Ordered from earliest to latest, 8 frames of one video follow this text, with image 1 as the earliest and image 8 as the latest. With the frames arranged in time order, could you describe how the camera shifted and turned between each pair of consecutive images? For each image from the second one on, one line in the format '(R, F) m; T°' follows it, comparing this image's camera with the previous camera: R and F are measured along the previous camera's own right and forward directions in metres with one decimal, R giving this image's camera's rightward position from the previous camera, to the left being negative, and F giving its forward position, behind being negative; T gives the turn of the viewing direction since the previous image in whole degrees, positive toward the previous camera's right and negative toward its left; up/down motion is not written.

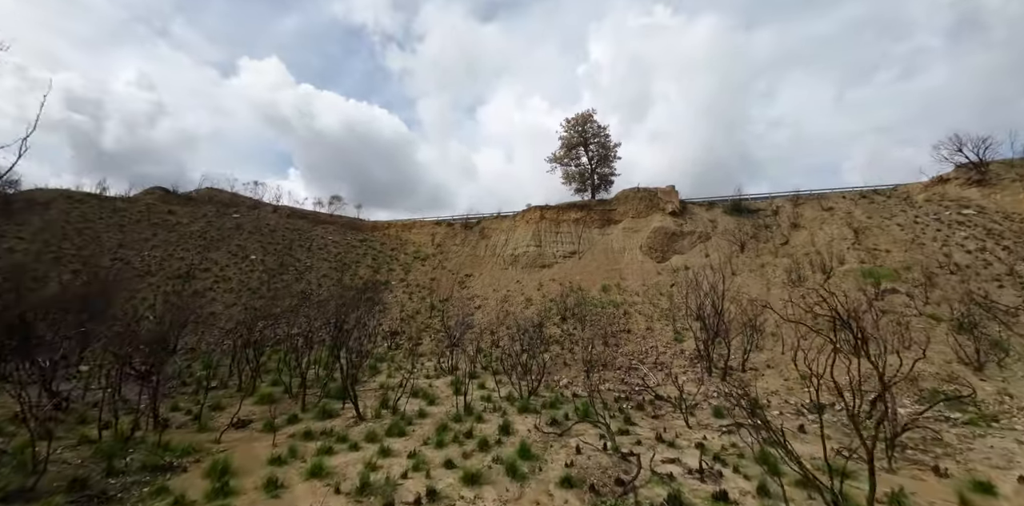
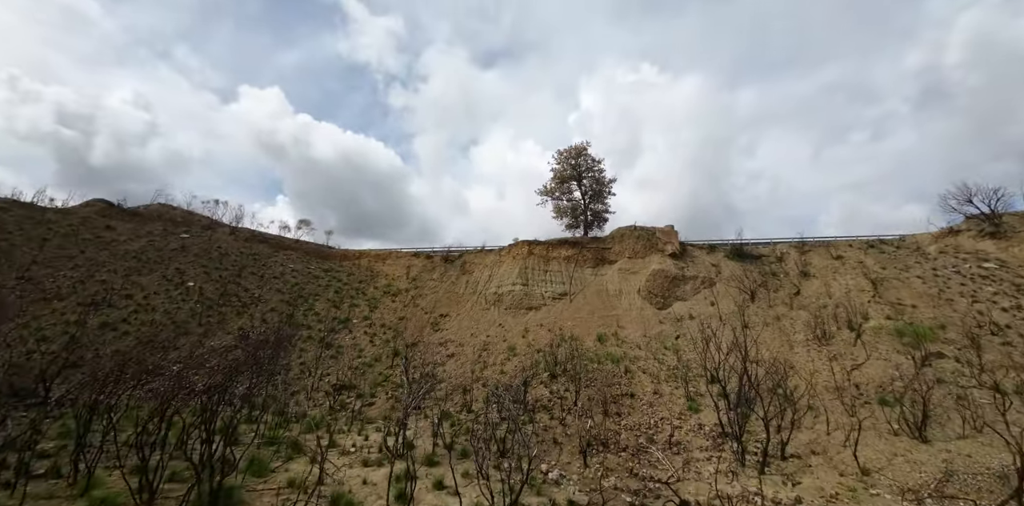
(+0.1, +4.8) m; +2°
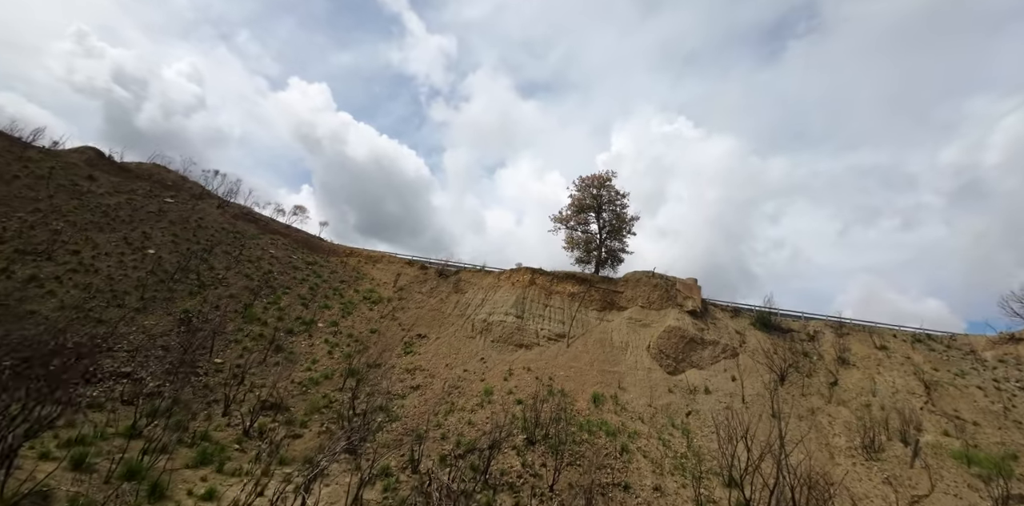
(+0.6, +4.3) m; -2°
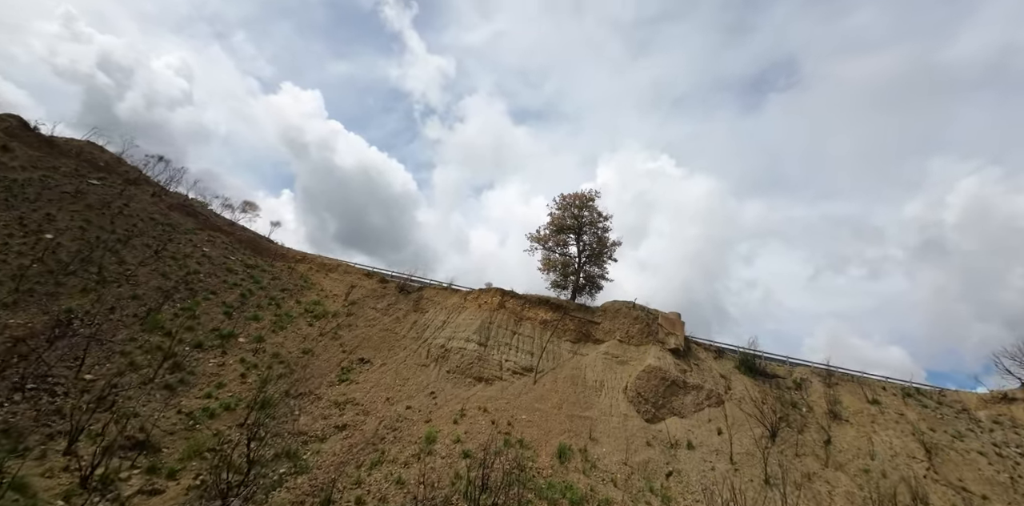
(+0.6, +3.7) m; +3°
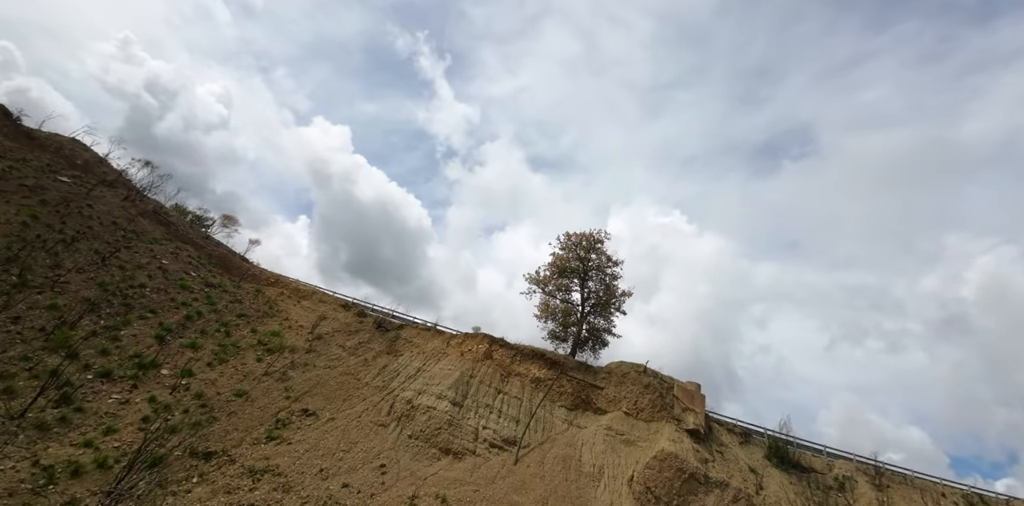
(+0.8, +4.5) m; -1°
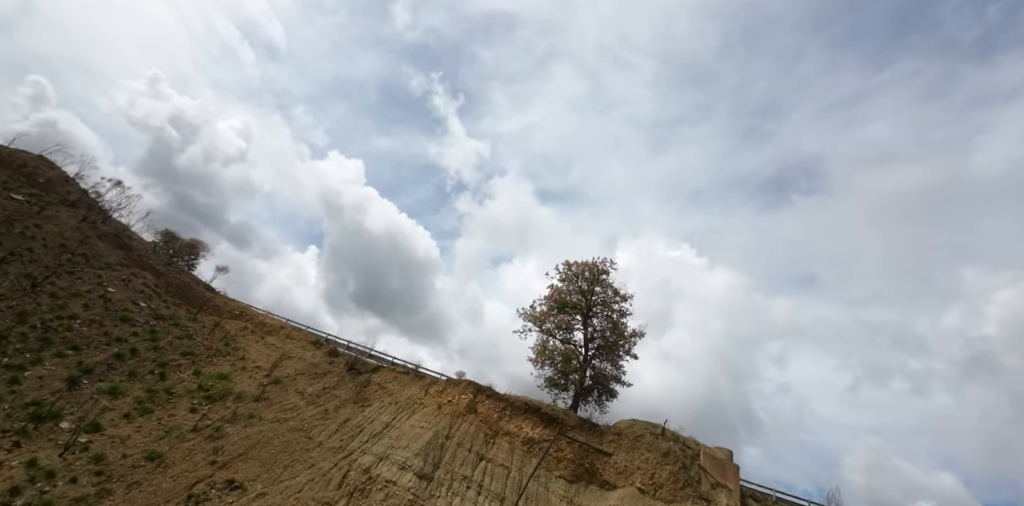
(+0.8, +4.1) m; -1°
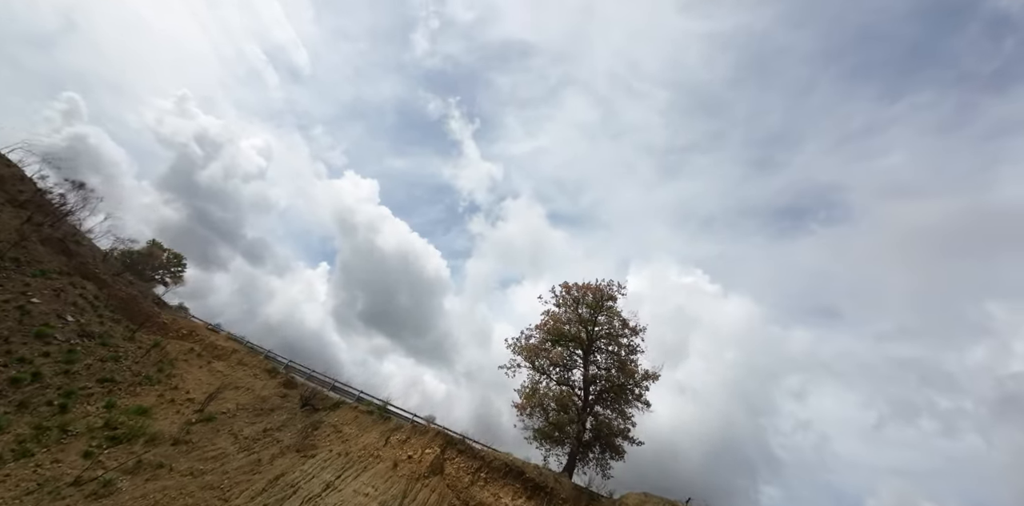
(+0.9, +4.3) m; -1°
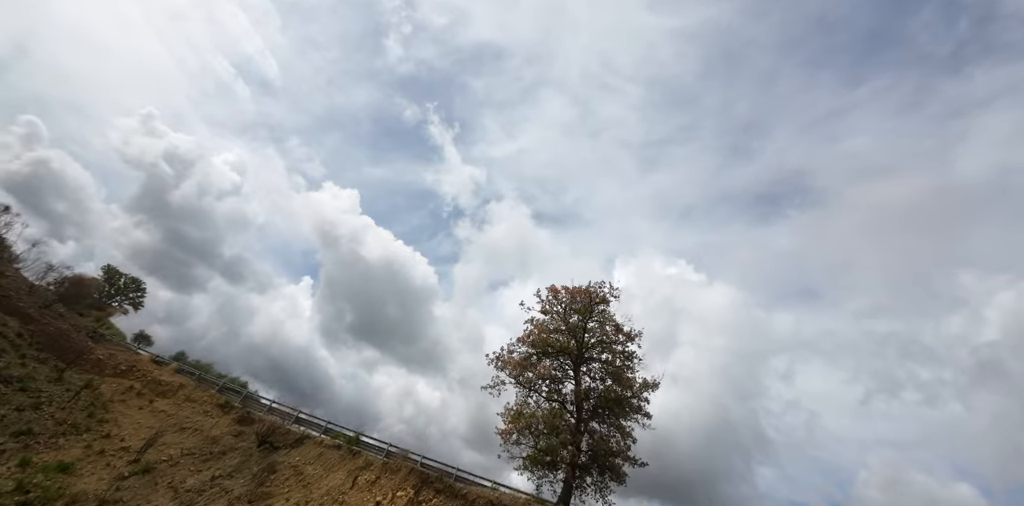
(+0.3, +2.3) m; +2°
